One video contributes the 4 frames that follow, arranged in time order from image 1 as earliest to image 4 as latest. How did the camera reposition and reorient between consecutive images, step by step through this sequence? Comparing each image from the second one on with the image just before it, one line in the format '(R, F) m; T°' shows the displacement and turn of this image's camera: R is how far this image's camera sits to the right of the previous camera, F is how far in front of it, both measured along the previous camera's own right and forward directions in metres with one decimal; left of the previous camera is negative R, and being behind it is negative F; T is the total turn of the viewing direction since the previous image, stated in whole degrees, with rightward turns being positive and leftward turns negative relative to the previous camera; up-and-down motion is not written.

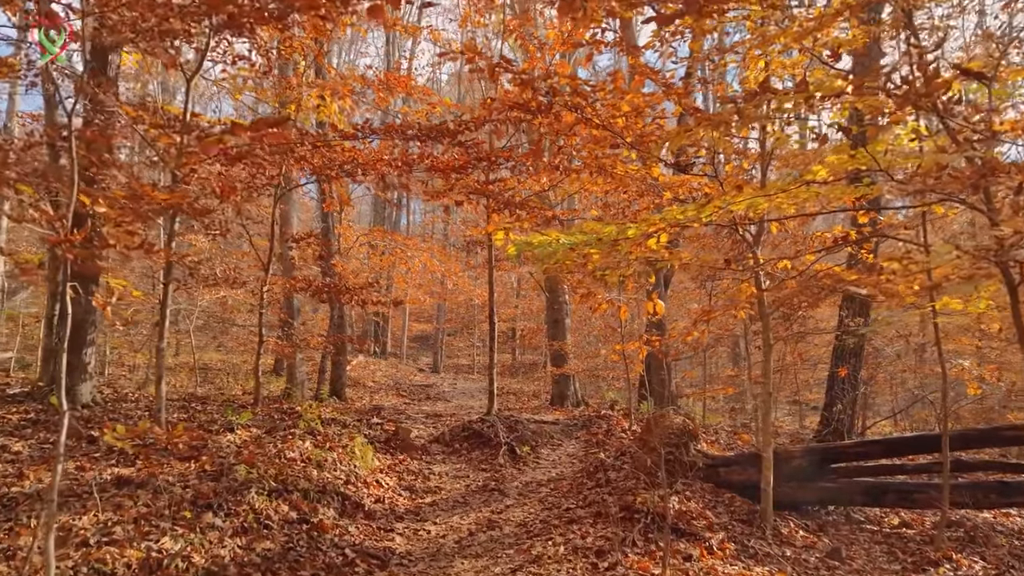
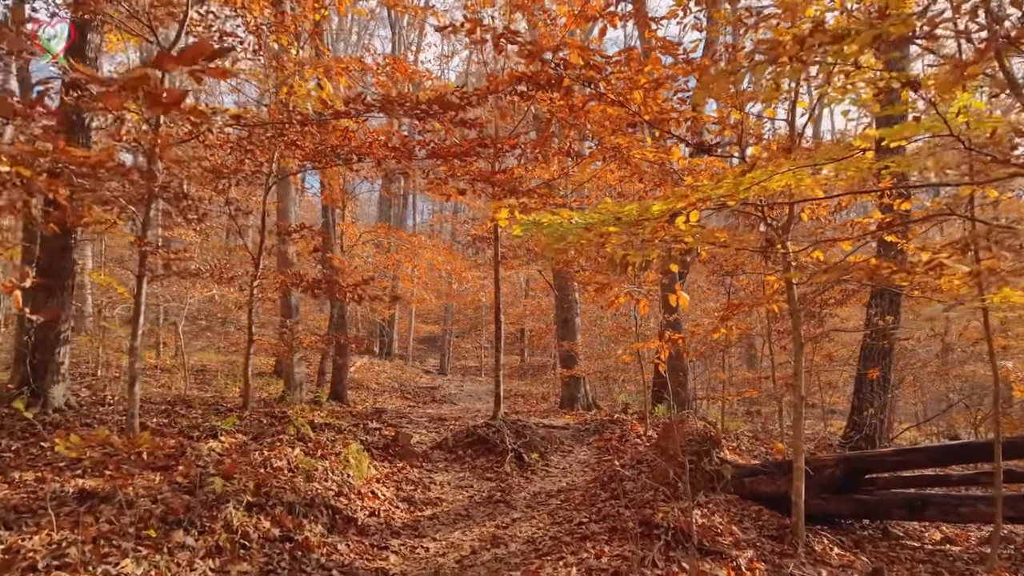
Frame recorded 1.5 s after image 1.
(0.0, +0.6) m; -1°
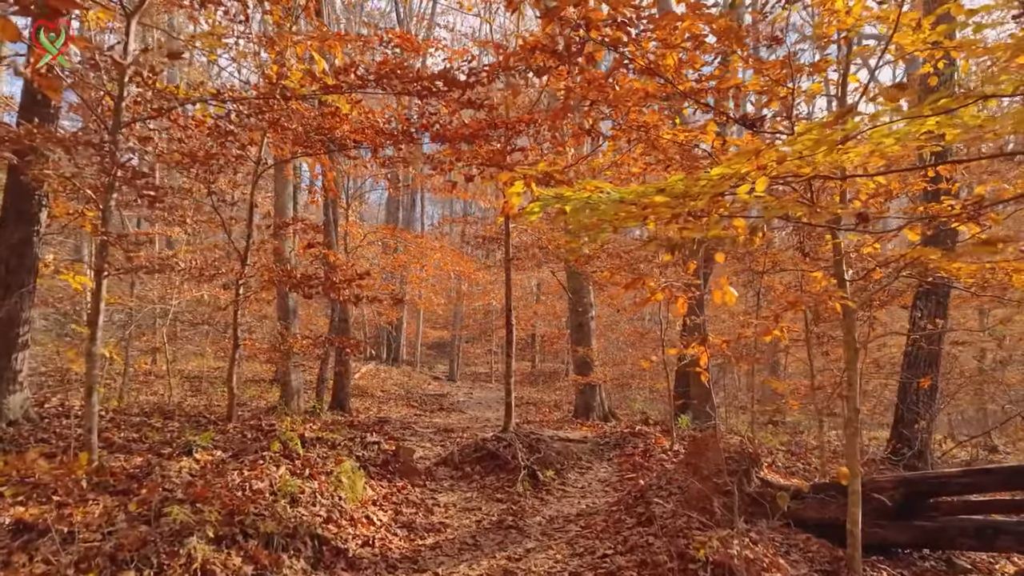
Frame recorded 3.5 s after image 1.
(0.0, +0.8) m; -1°
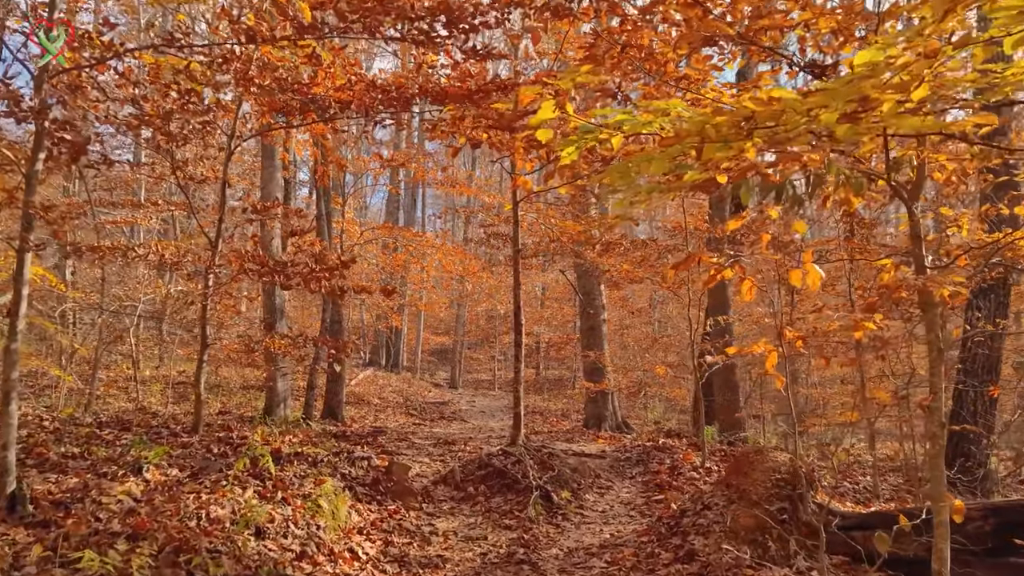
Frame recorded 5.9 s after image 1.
(-0.1, +0.9) m; 0°
